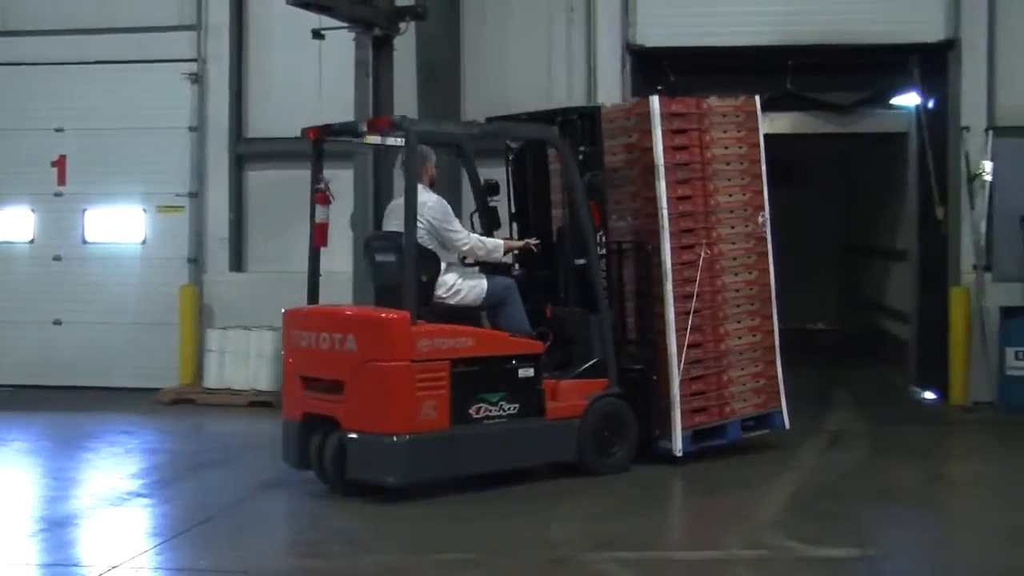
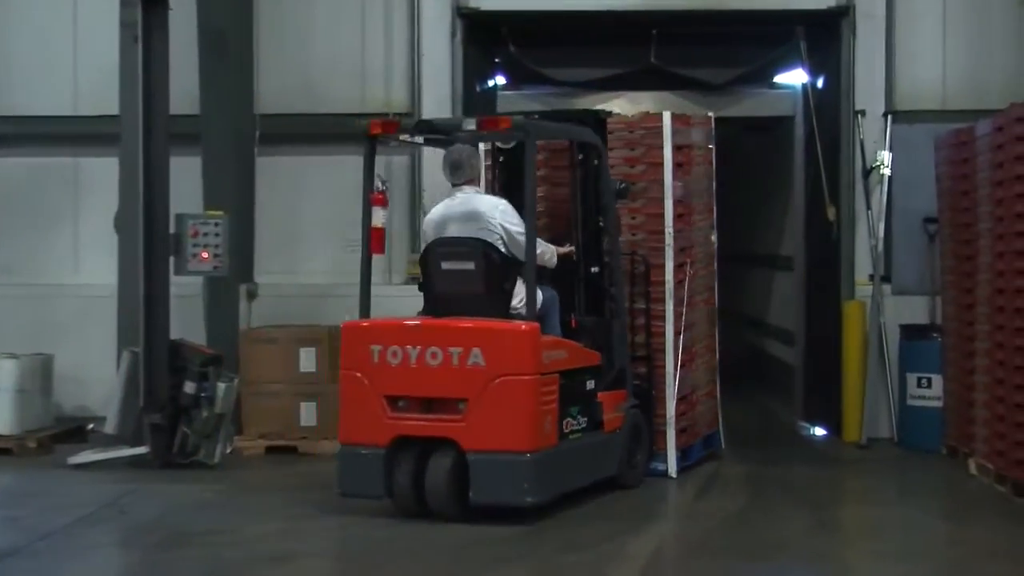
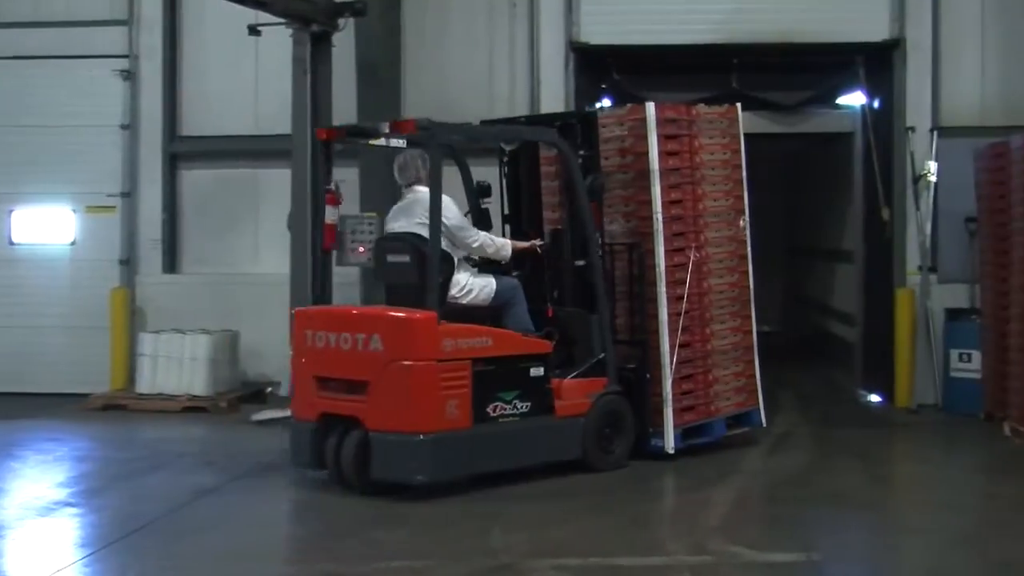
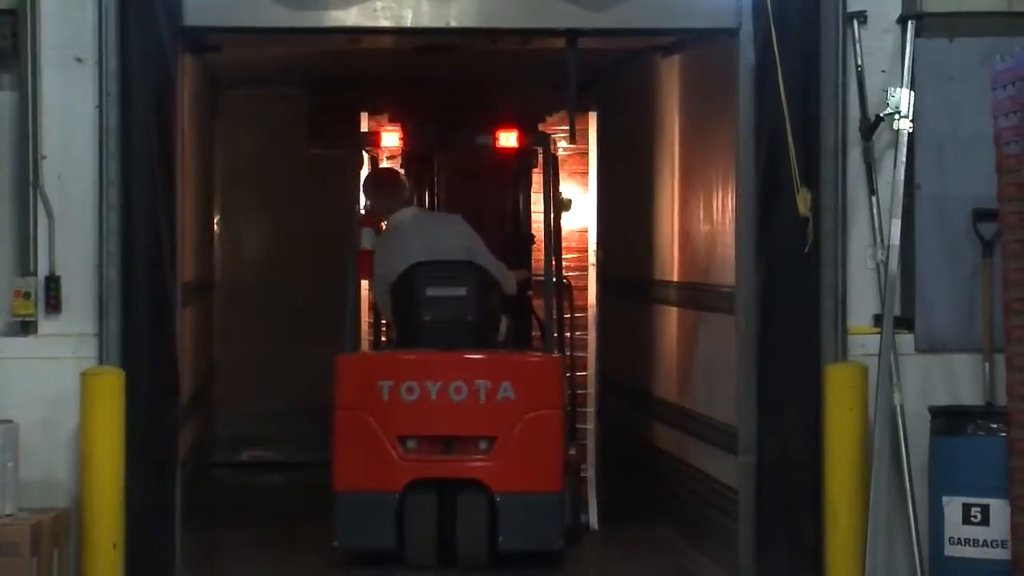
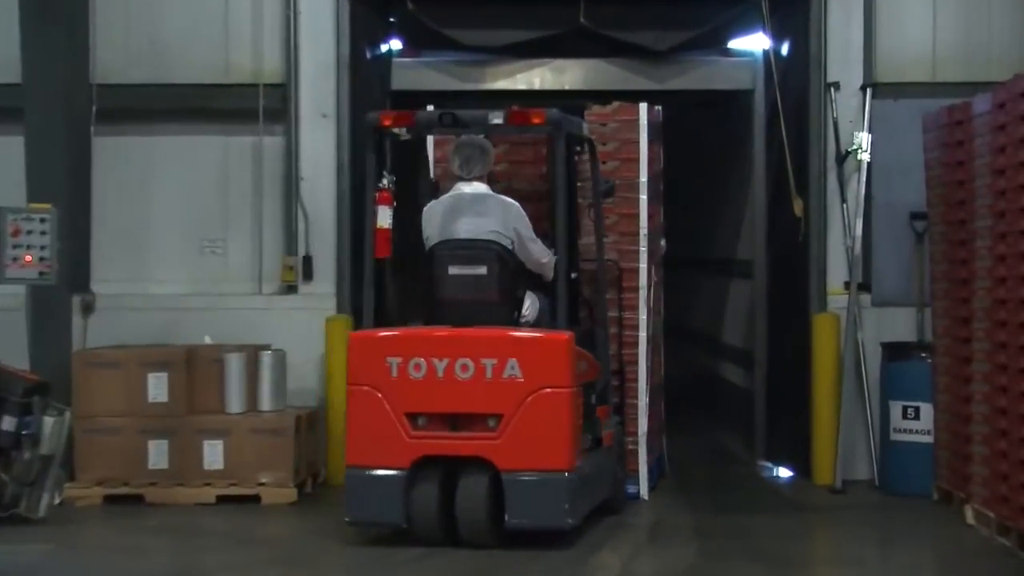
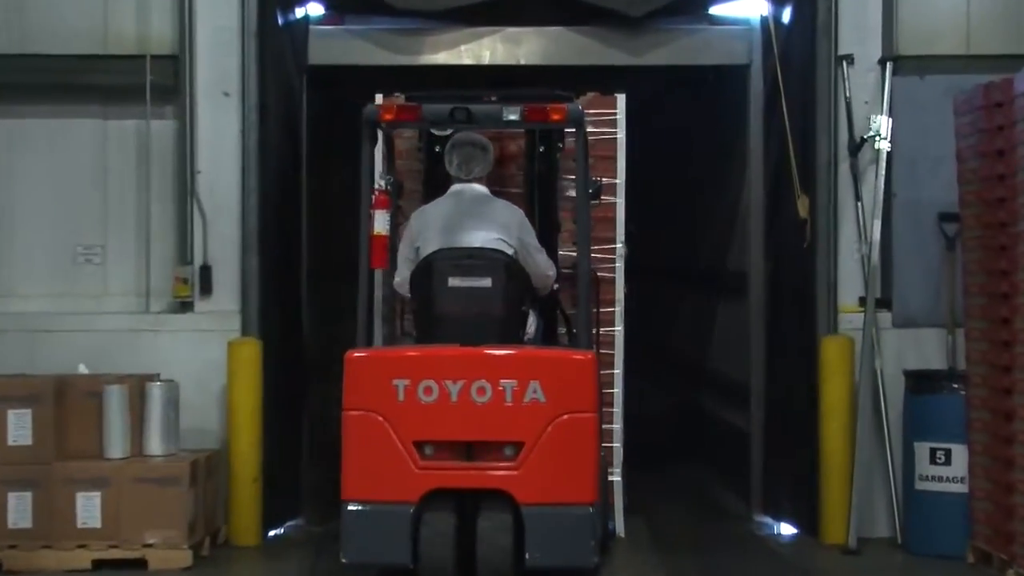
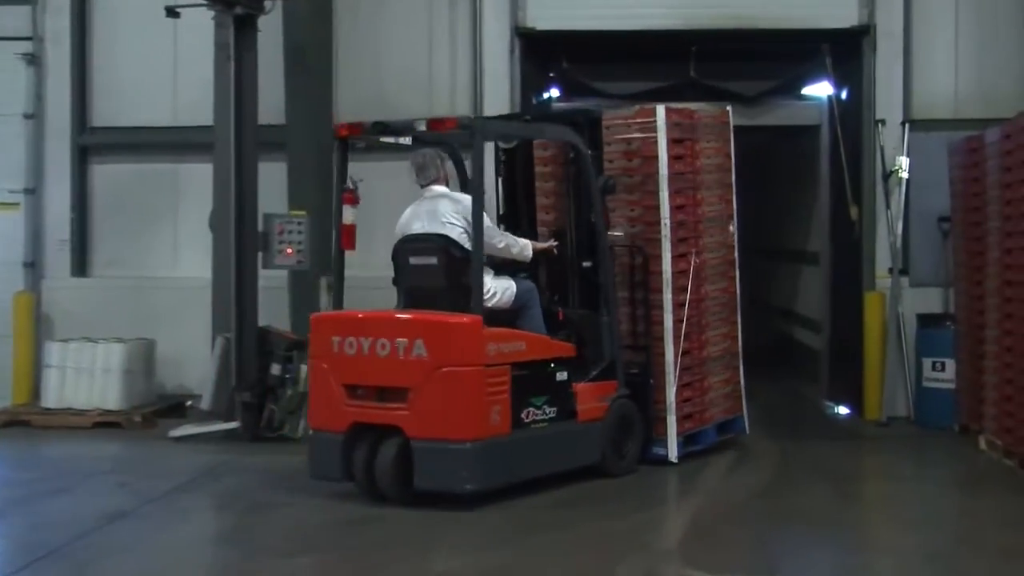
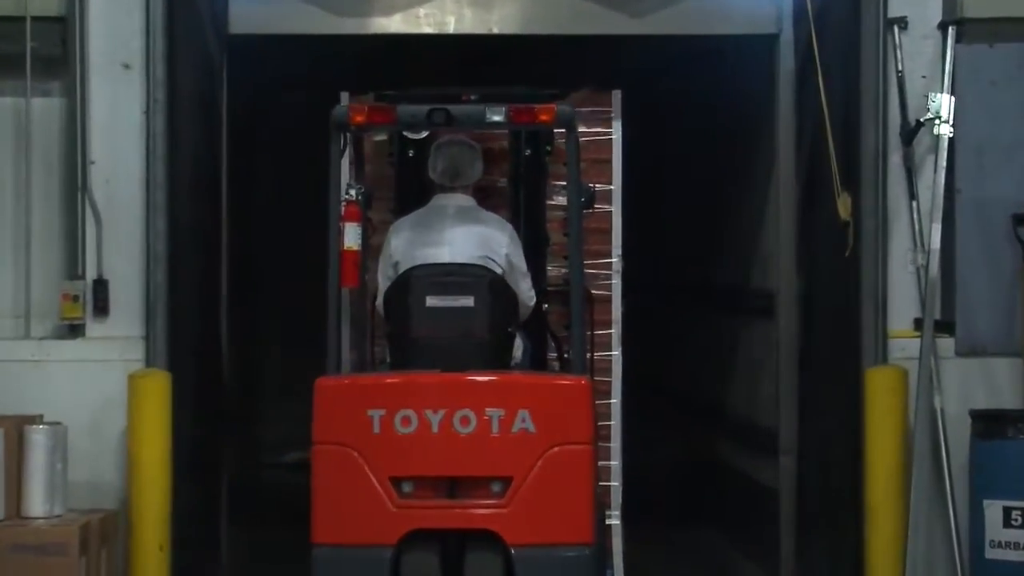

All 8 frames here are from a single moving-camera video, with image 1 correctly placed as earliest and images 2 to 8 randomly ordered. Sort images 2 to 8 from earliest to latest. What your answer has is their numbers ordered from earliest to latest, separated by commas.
3, 7, 2, 5, 6, 8, 4
